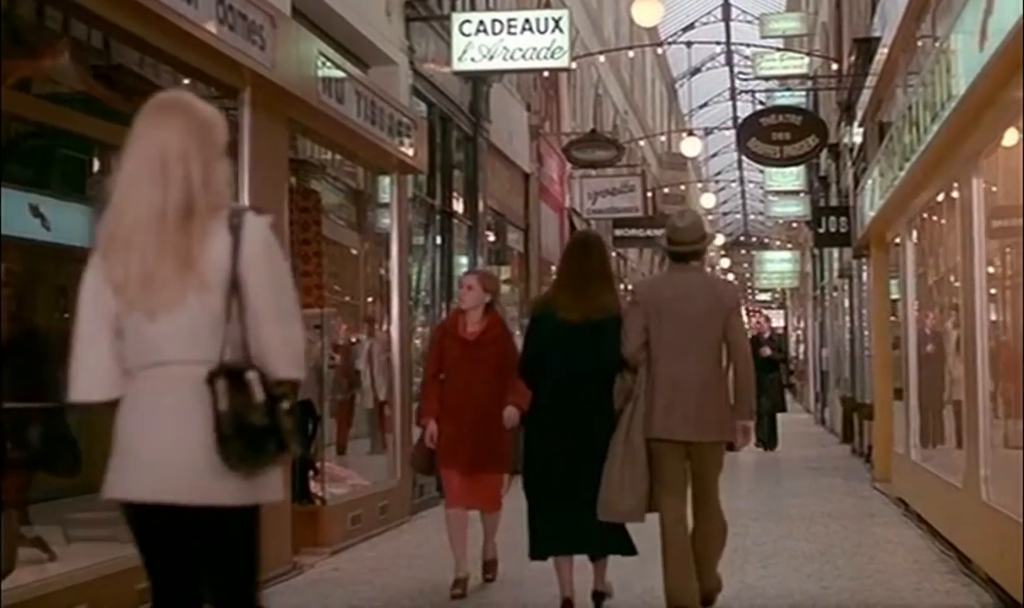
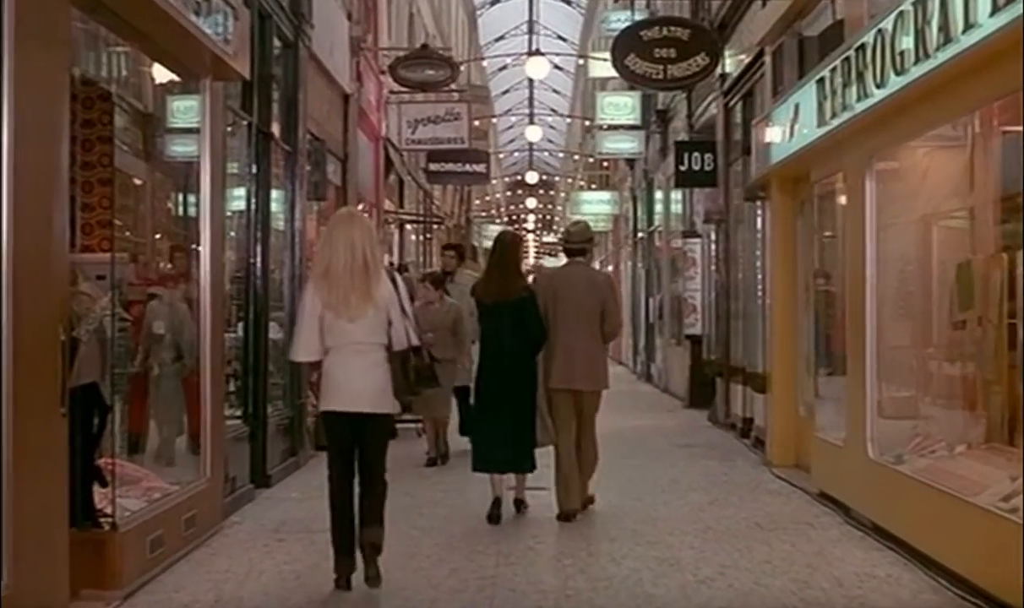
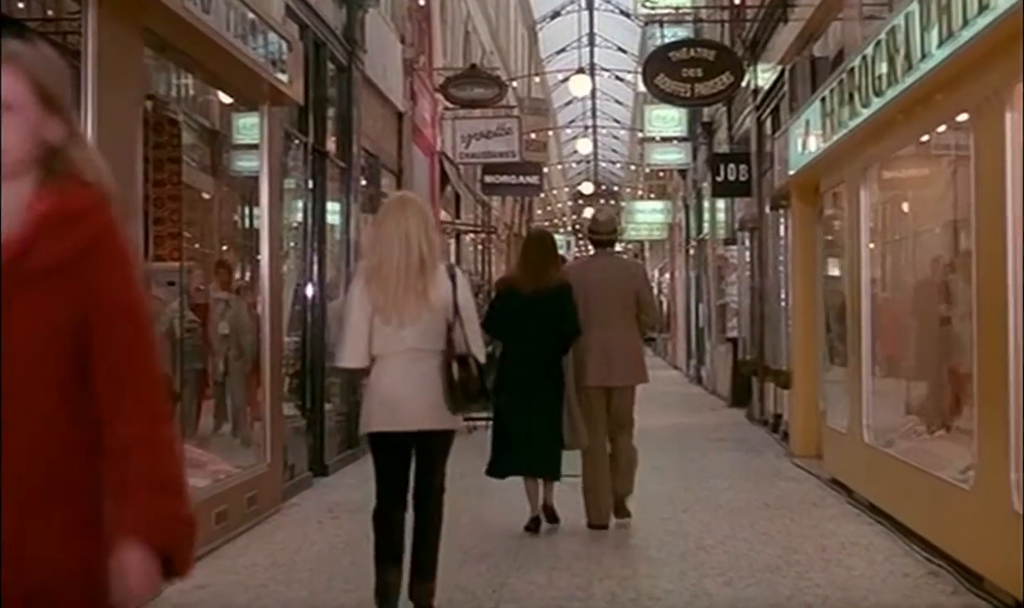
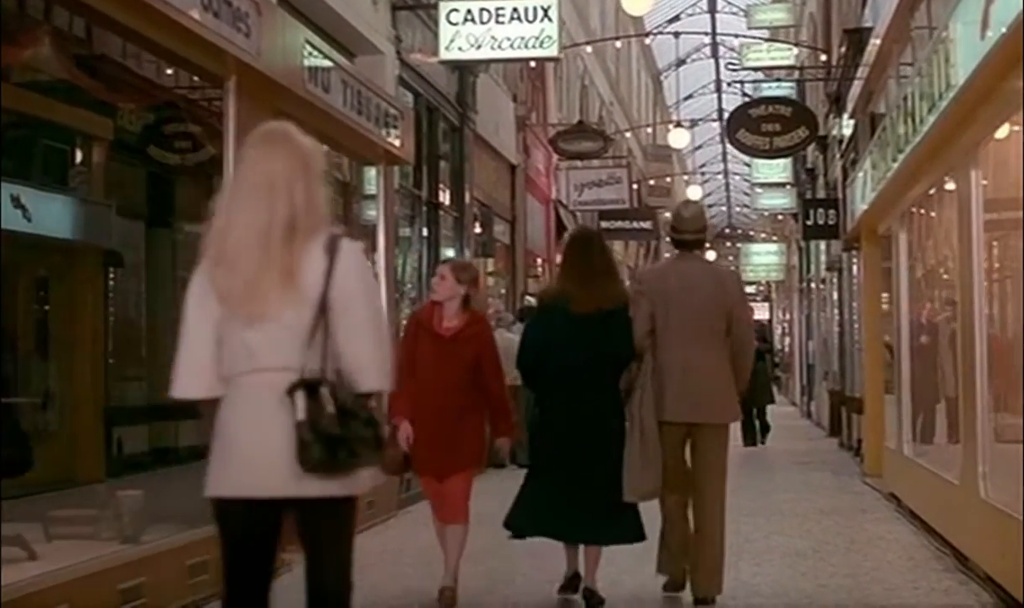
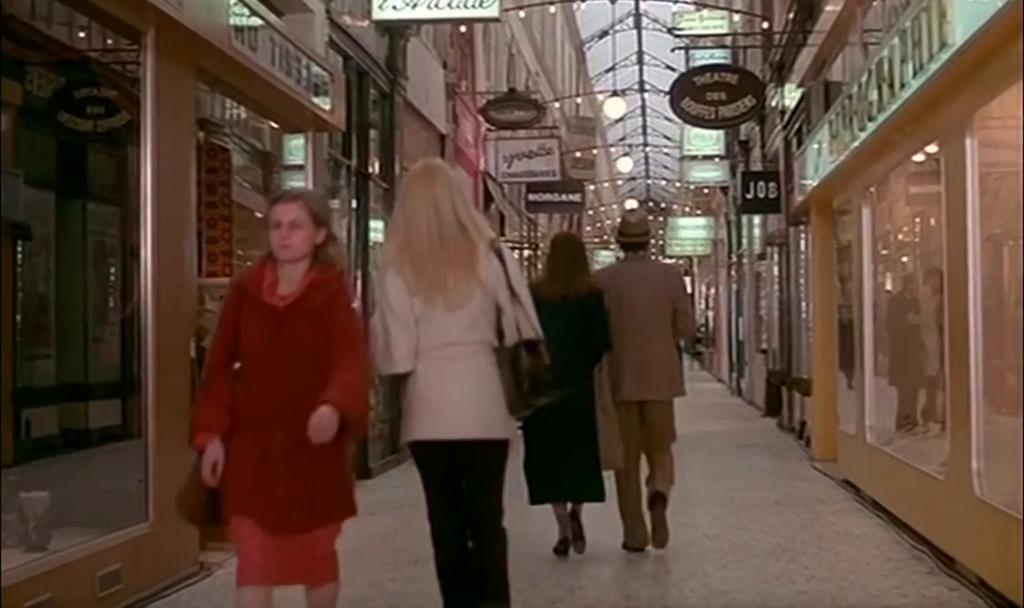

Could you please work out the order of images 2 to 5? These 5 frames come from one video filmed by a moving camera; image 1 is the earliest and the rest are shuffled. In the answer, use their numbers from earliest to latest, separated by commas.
4, 5, 3, 2
